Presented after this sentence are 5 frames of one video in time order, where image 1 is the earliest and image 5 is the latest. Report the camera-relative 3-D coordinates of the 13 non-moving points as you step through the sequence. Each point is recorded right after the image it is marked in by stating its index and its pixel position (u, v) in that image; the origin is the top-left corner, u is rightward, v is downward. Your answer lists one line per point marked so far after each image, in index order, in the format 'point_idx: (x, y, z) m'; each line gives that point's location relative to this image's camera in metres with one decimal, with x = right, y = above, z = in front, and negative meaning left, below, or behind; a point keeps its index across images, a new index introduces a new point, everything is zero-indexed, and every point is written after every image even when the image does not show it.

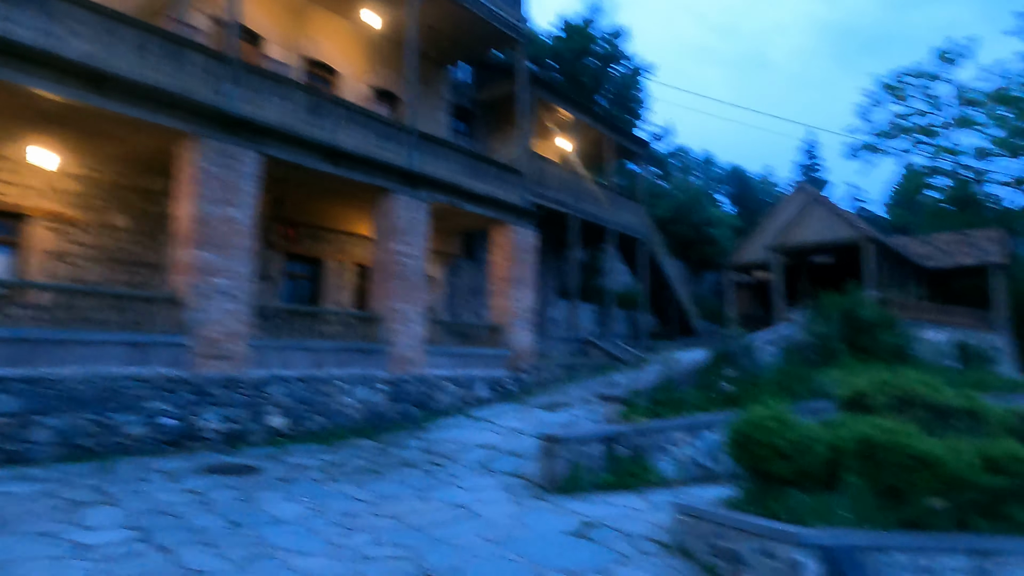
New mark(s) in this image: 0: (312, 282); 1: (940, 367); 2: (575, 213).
0: (-4.1, +0.1, +14.0) m
1: (+11.3, -2.1, +18.2) m
2: (+1.7, +2.1, +18.8) m
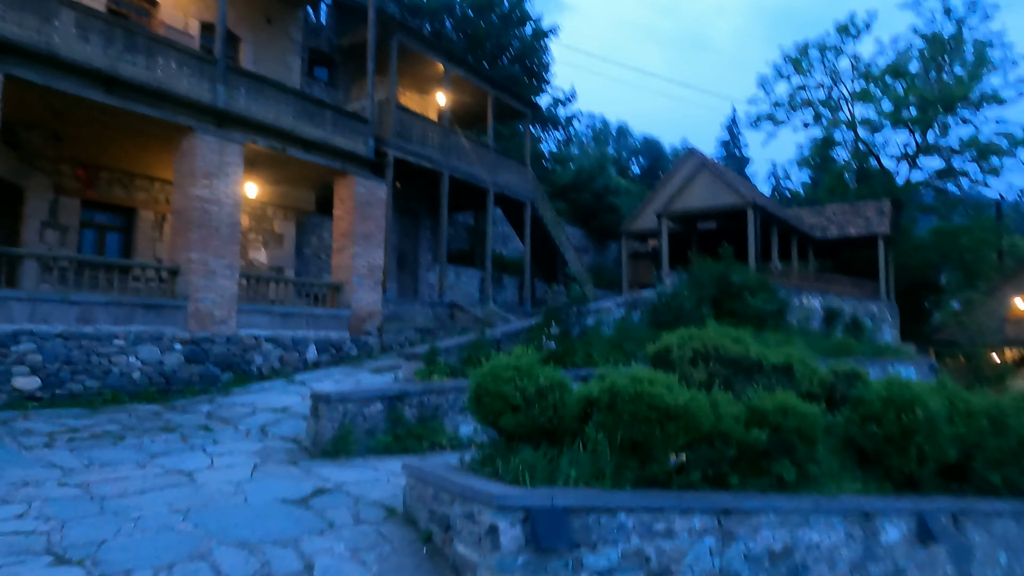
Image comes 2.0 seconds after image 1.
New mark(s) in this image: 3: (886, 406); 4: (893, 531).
0: (-7.1, +1.0, +12.7) m
1: (+7.8, -1.2, +18.1) m
2: (-1.7, +3.1, +17.8) m
3: (+3.9, -1.2, +7.2) m
4: (+3.6, -2.3, +6.4) m
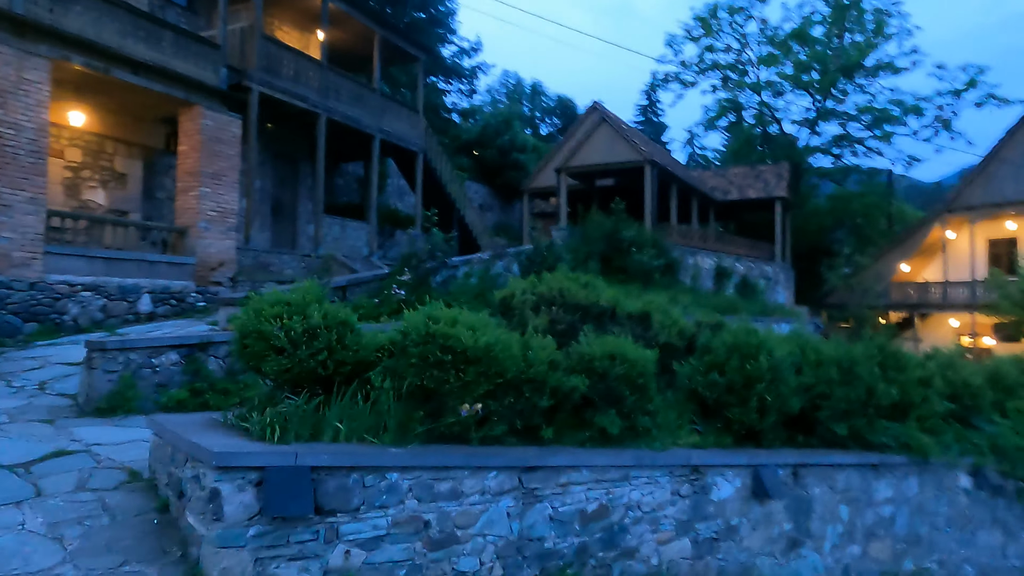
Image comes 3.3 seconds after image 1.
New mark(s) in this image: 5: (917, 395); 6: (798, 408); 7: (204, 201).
0: (-9.4, +2.0, +10.8) m
1: (+4.9, -0.1, +17.9) m
2: (-4.5, +4.2, +16.4) m
3: (+2.1, -0.6, +6.6) m
4: (+1.8, -1.7, +5.9) m
5: (+4.5, -1.2, +7.5) m
6: (+2.8, -1.2, +6.7) m
7: (-5.5, +1.6, +12.3) m
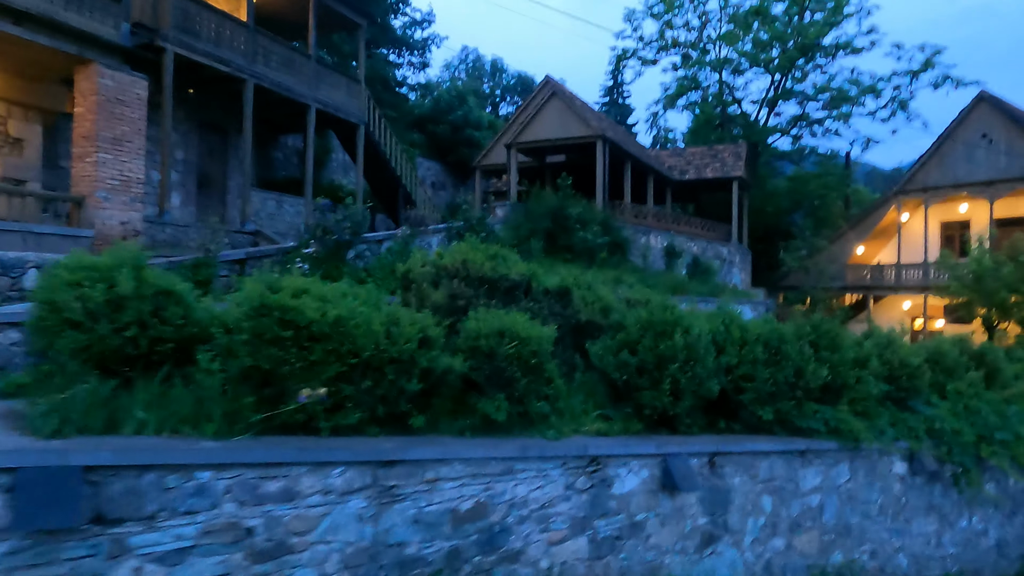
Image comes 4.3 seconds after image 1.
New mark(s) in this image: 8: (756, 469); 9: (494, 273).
0: (-10.5, +2.3, +9.6) m
1: (+3.4, +0.4, +17.4) m
2: (-5.9, +4.7, +15.4) m
3: (+1.2, -0.4, +6.0) m
4: (+0.9, -1.5, +5.3) m
5: (+3.5, -0.9, +7.0) m
6: (+1.8, -0.9, +6.1) m
7: (-6.7, +2.0, +11.3) m
8: (+2.2, -1.6, +6.1) m
9: (-0.2, +0.1, +6.5) m
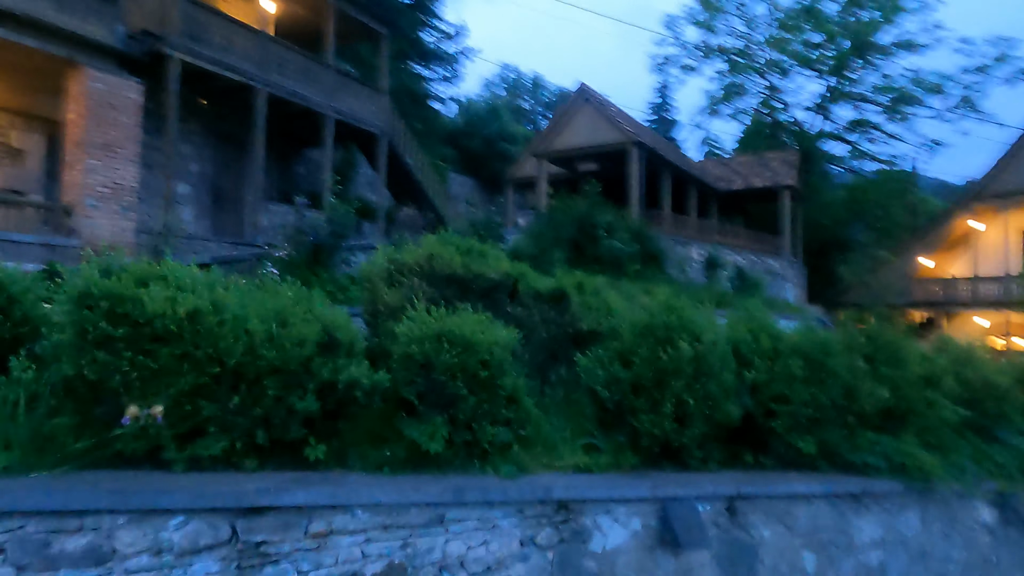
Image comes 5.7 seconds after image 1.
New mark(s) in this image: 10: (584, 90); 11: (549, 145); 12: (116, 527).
0: (-10.5, +2.2, +9.3) m
1: (+4.1, +0.1, +16.0) m
2: (-5.4, +4.4, +14.8) m
3: (+0.9, -0.3, +4.7) m
4: (+0.6, -1.4, +4.0) m
5: (+3.3, -0.9, +5.5) m
6: (+1.6, -0.9, +4.8) m
7: (-6.5, +1.8, +10.7) m
8: (+1.9, -1.6, +4.7) m
9: (-0.4, +0.1, +5.4) m
10: (+2.1, +5.7, +19.8) m
11: (+1.1, +4.2, +20.0) m
12: (-1.6, -1.0, +2.8) m
